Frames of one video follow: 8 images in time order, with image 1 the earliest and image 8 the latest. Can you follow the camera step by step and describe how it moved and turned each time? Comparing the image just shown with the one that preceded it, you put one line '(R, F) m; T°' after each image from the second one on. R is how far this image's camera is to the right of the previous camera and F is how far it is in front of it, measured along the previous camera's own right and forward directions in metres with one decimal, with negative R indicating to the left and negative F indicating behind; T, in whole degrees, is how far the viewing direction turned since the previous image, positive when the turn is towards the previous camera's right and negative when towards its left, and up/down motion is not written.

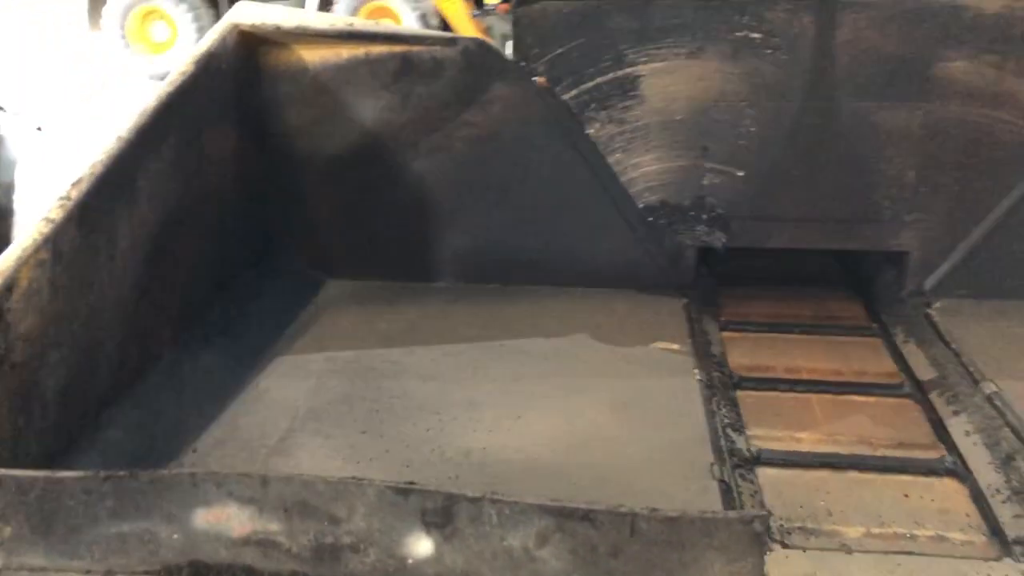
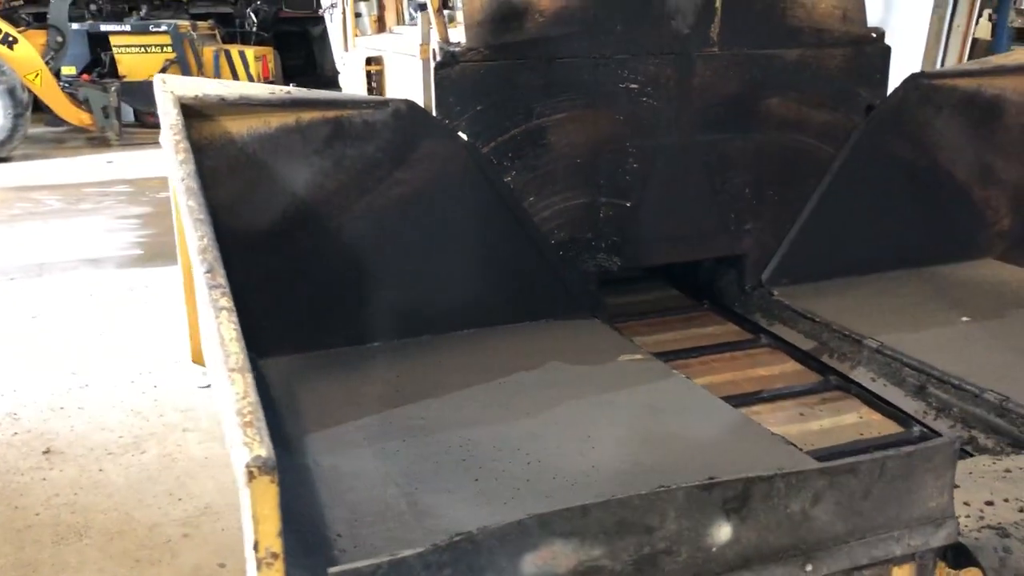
(-0.7, +0.1) m; +26°
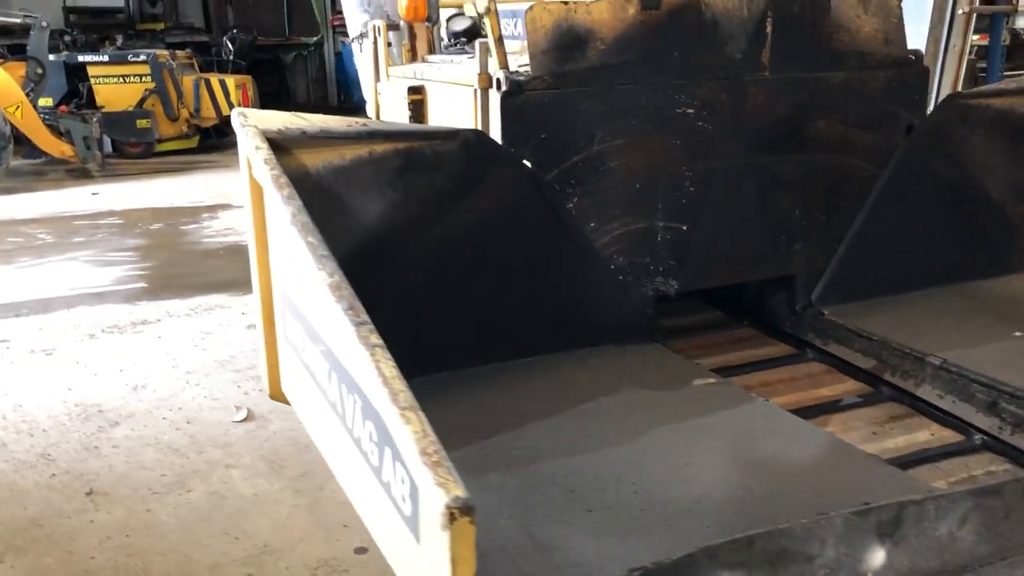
(-0.2, 0.0) m; +2°
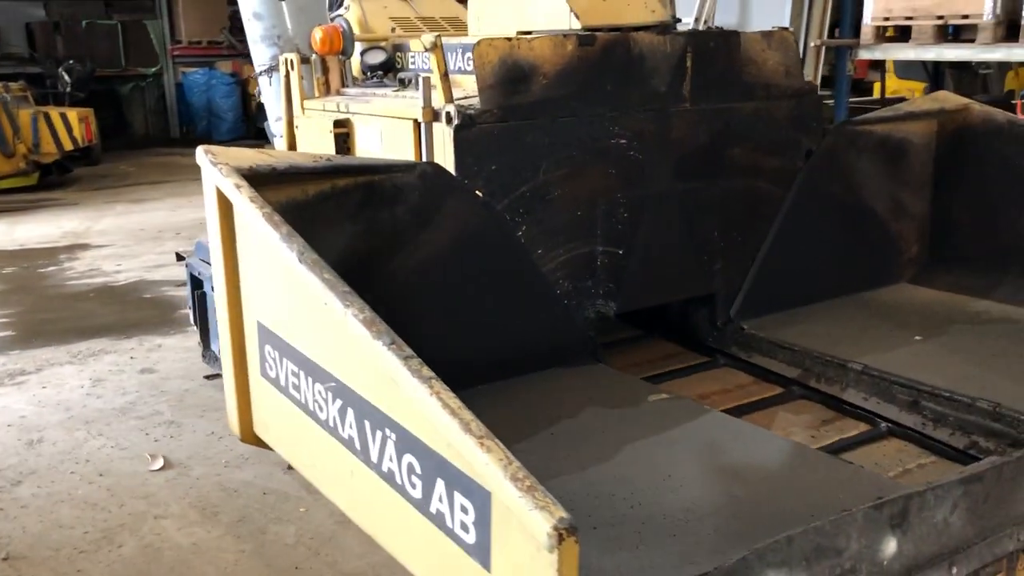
(-0.2, 0.0) m; +9°
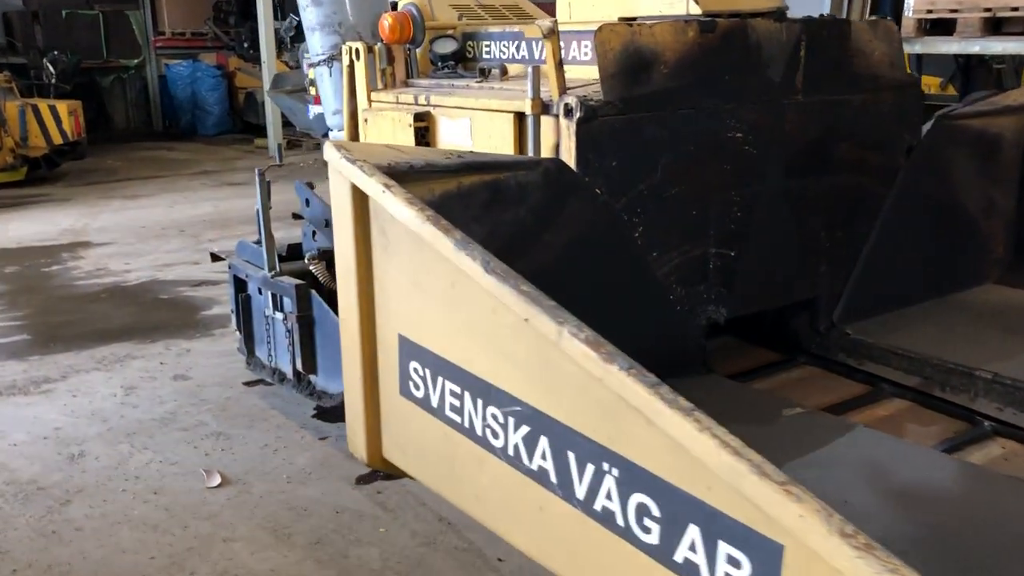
(-0.3, +0.1) m; +2°
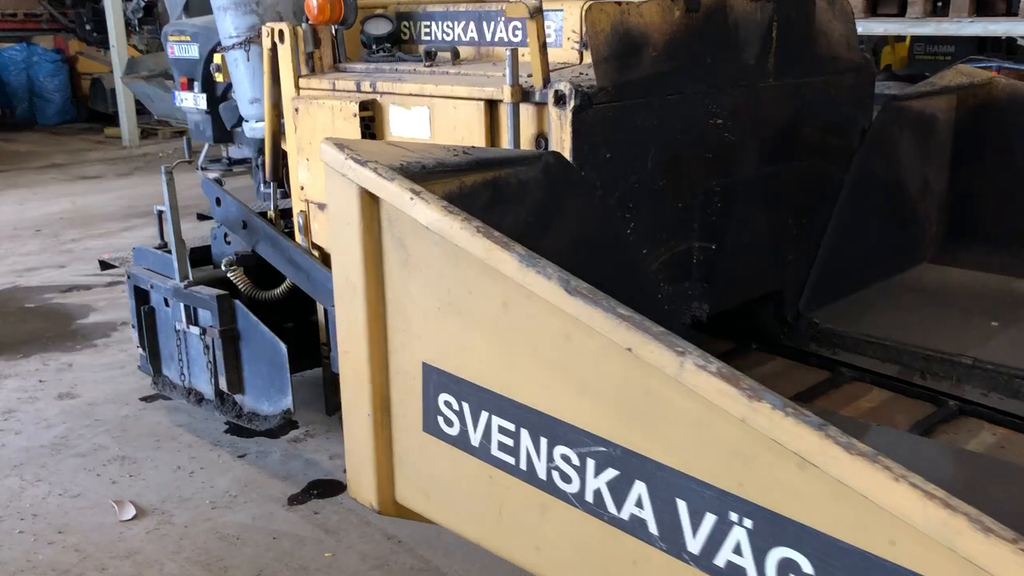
(-0.2, +0.2) m; +8°
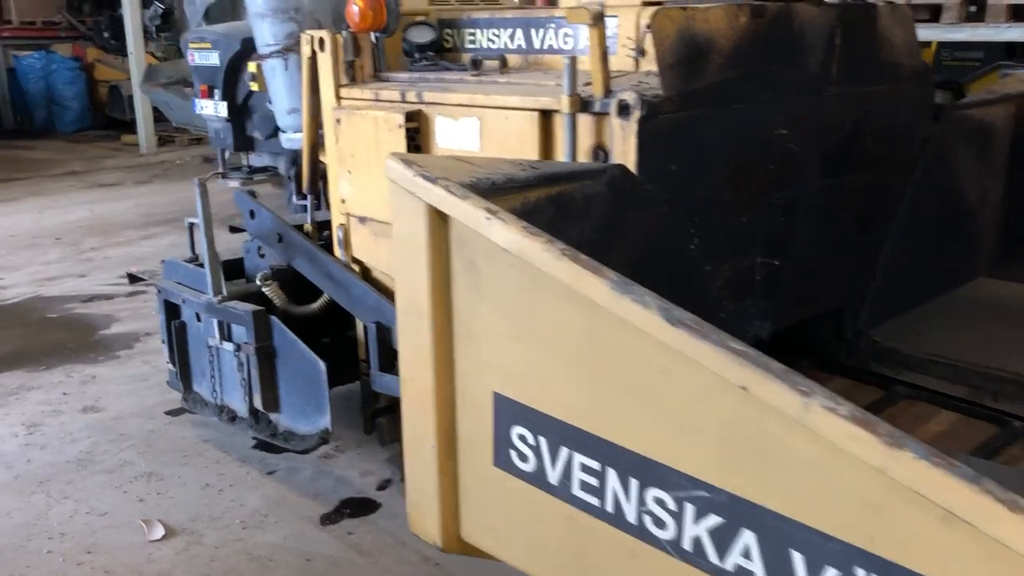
(-0.1, +0.1) m; -1°
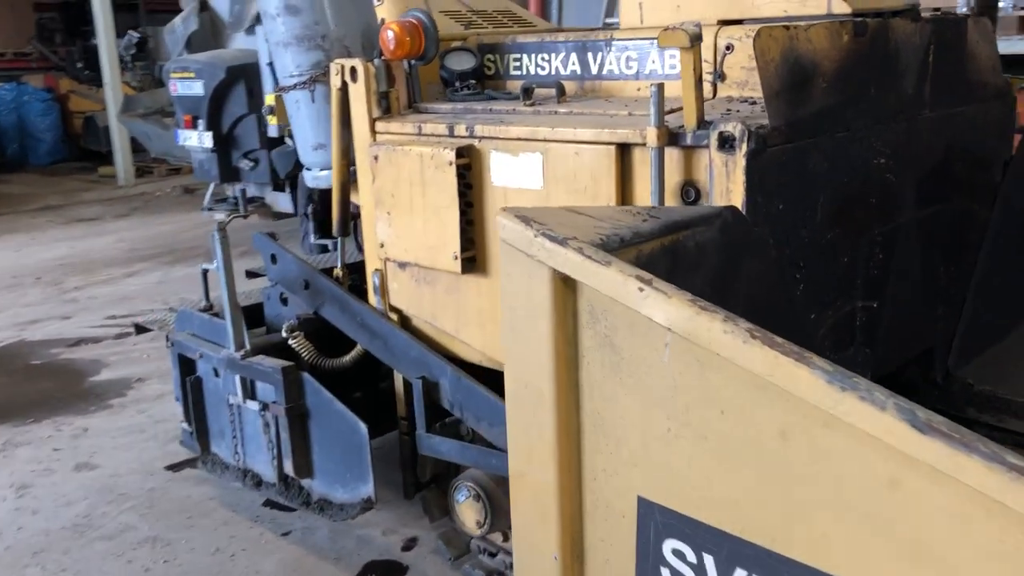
(-0.2, +0.2) m; +1°
